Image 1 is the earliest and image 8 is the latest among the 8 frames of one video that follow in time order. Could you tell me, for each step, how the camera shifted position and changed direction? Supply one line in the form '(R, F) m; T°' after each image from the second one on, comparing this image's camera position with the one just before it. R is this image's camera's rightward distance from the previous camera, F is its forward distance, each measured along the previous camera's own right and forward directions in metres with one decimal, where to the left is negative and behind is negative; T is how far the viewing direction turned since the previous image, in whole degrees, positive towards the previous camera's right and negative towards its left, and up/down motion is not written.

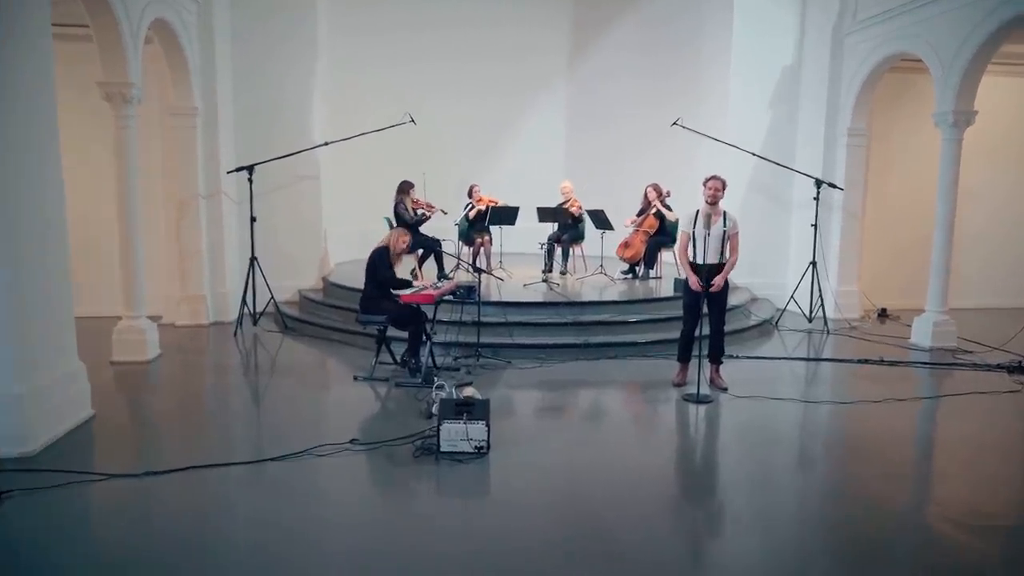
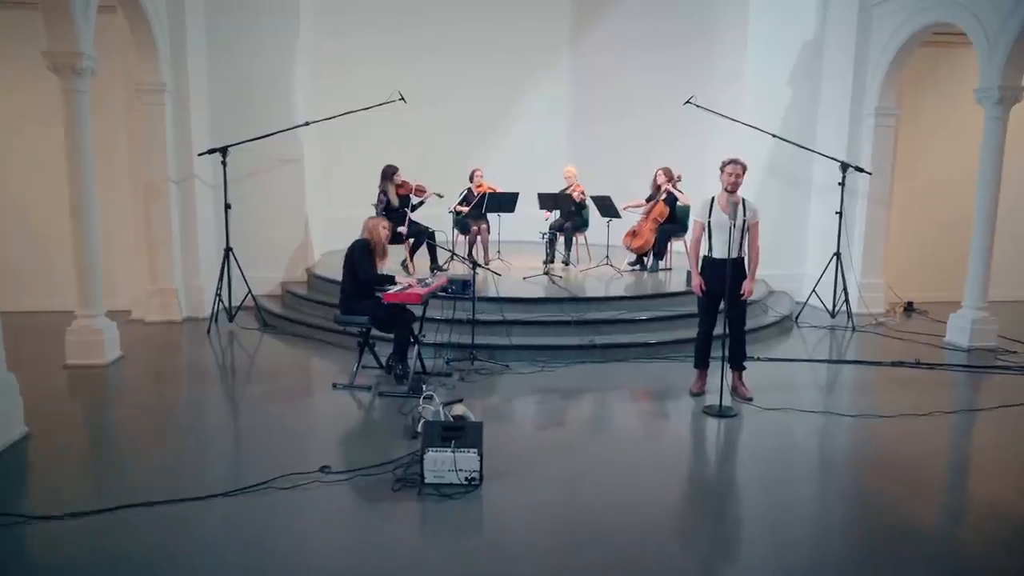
(0.0, +0.6) m; 0°
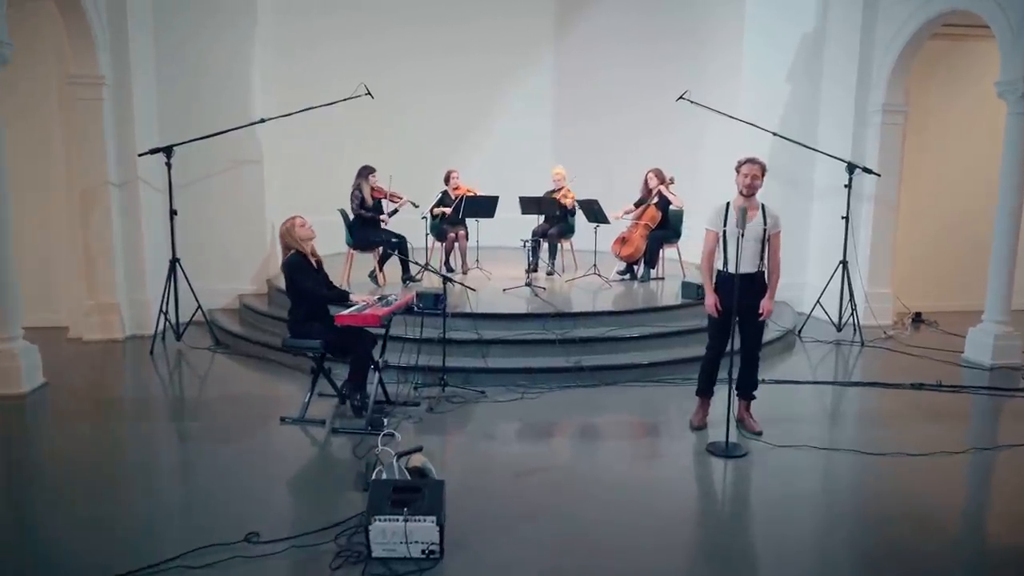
(+0.1, +0.6) m; +1°
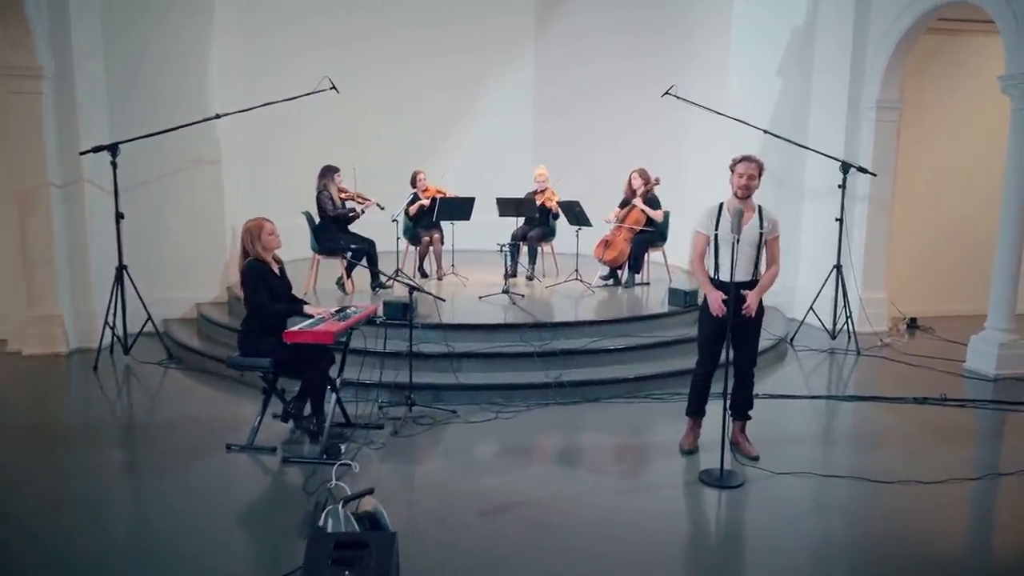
(+0.1, +0.4) m; +1°
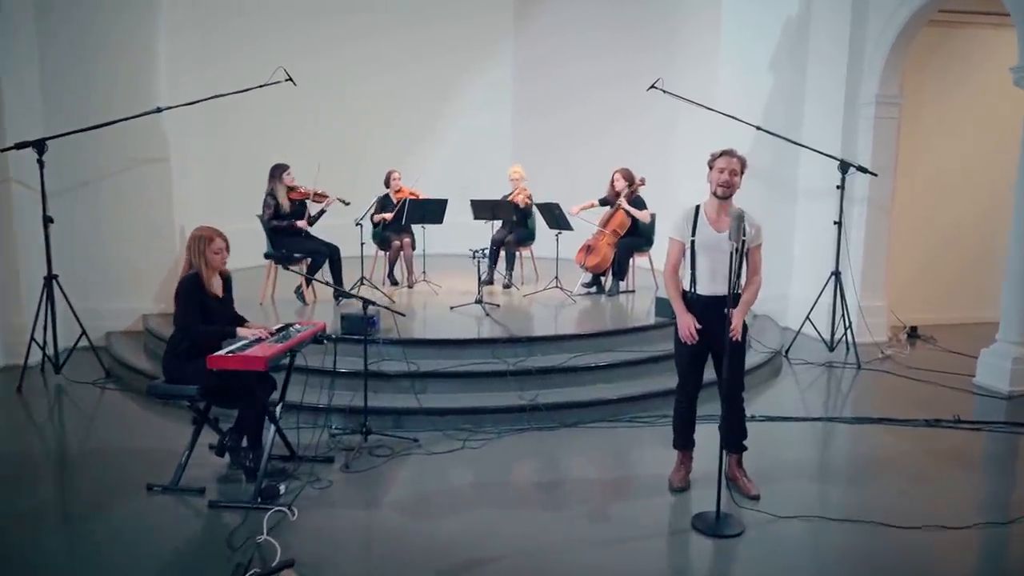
(+0.1, +0.5) m; +1°
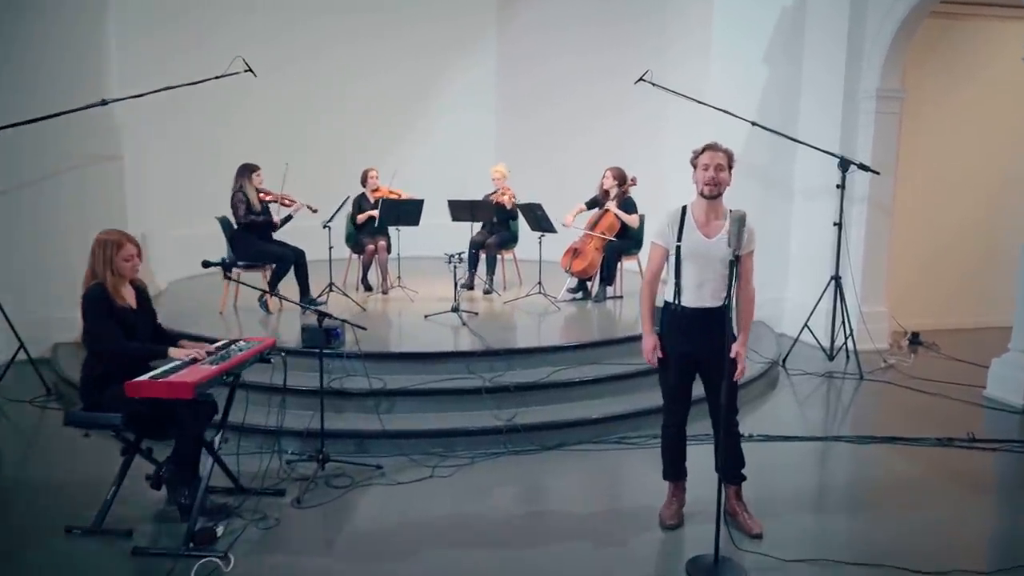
(+0.1, +0.4) m; +1°
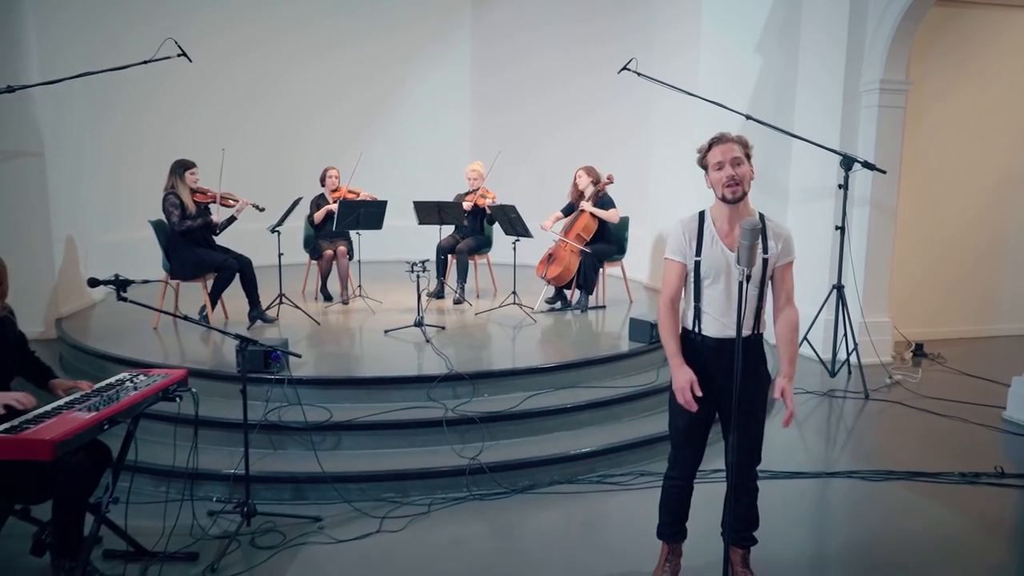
(+0.1, +0.6) m; +1°
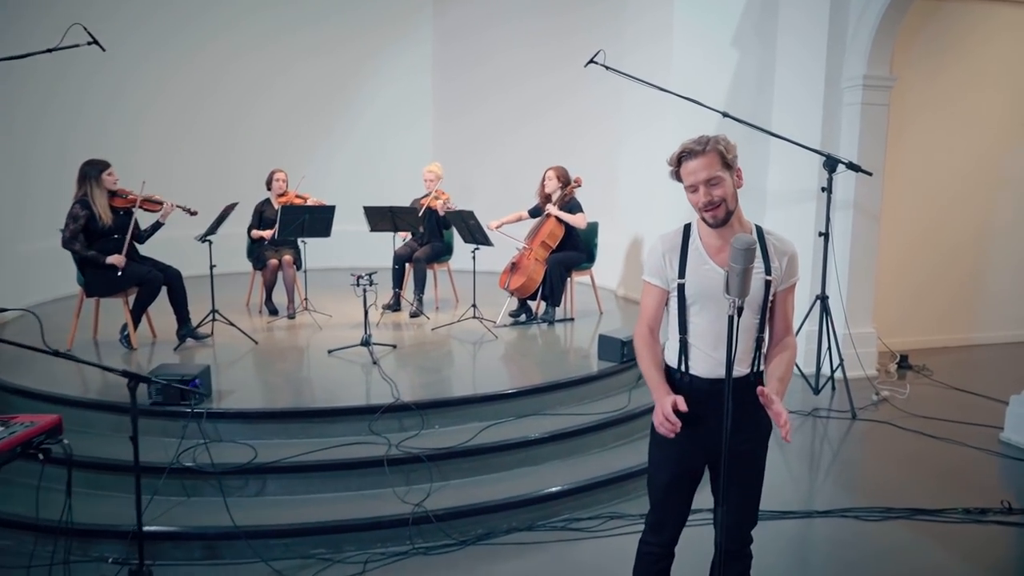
(+0.1, +0.4) m; +2°
